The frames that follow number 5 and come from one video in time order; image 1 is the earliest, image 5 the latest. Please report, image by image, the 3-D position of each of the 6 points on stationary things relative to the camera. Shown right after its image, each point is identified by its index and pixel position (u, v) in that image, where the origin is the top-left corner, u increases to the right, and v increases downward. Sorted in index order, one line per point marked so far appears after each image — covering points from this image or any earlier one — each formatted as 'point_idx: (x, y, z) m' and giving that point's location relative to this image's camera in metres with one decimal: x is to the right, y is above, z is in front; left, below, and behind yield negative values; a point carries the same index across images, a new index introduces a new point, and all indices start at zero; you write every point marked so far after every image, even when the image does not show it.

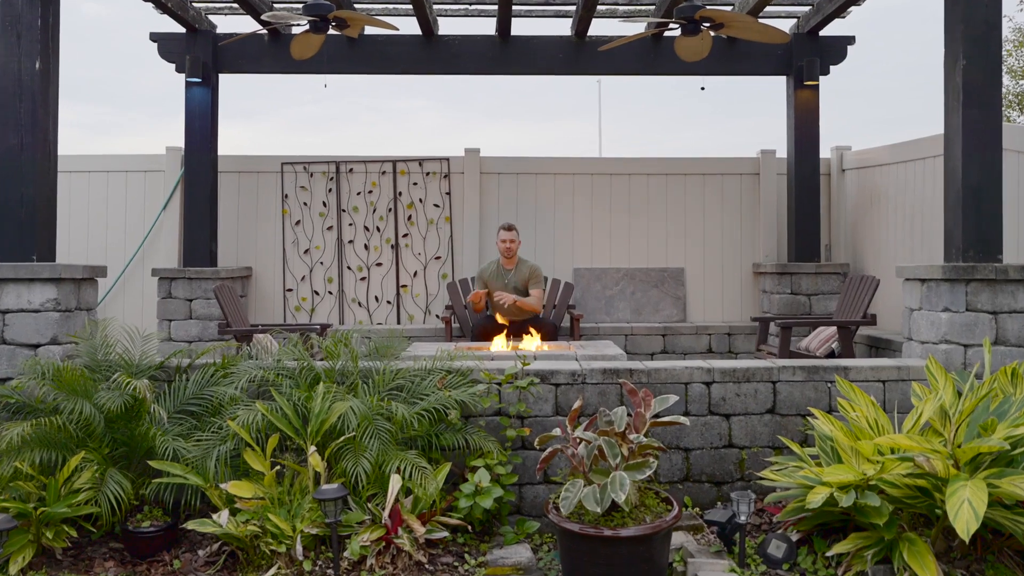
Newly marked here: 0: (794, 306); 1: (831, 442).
0: (+2.4, -0.2, +6.9) m
1: (+1.5, -0.7, +3.8) m
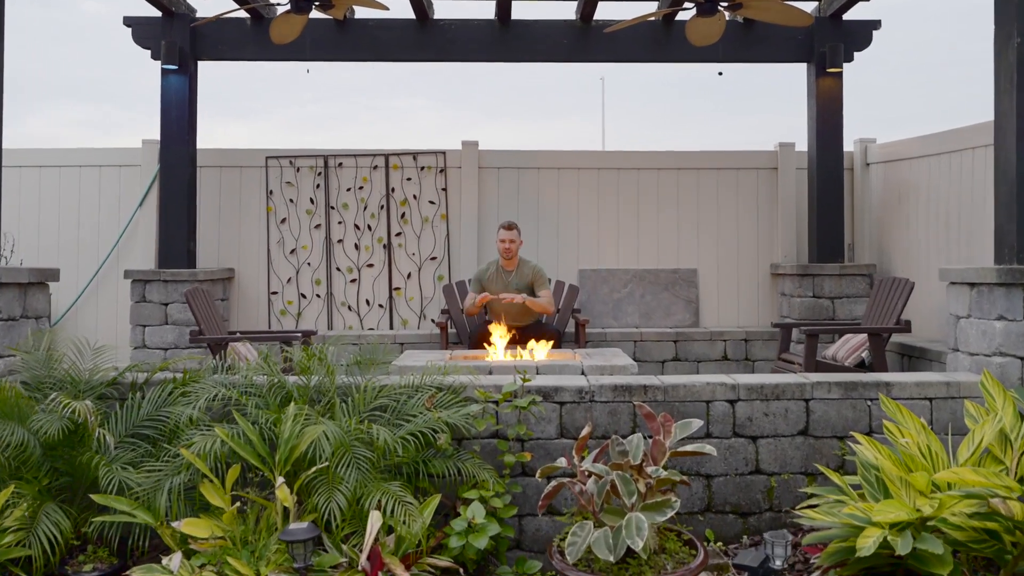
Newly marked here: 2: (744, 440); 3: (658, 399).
0: (+2.4, -0.2, +6.4) m
1: (+1.5, -0.7, +3.3) m
2: (+1.1, -0.7, +3.7) m
3: (+0.7, -0.5, +3.7) m
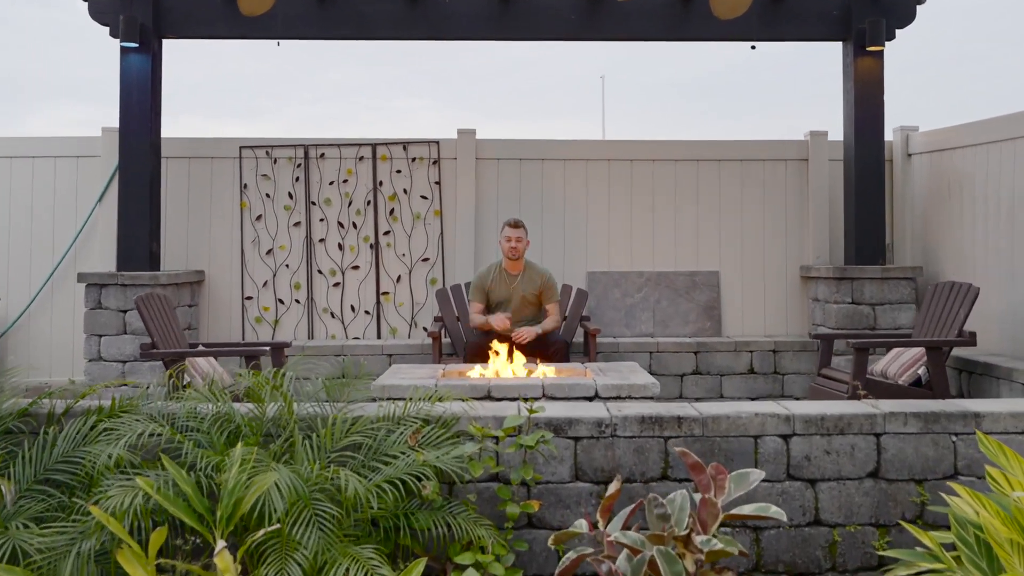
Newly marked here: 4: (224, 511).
0: (+2.4, -0.2, +5.7) m
1: (+1.5, -0.8, +2.6) m
2: (+1.1, -0.7, +3.0) m
3: (+0.7, -0.5, +3.0) m
4: (-0.9, -0.7, +2.5) m
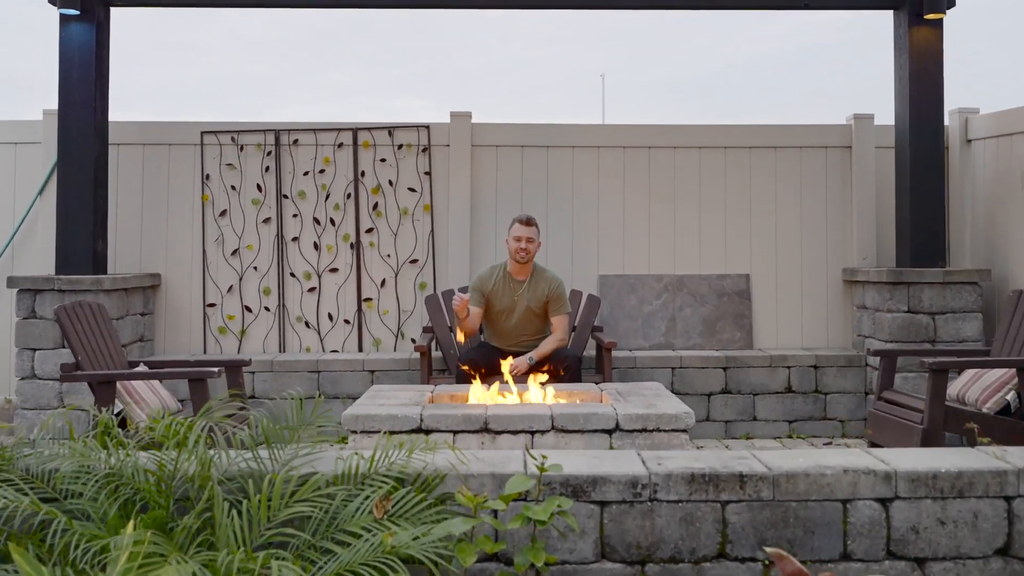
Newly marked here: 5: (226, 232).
0: (+2.4, -0.2, +4.9) m
1: (+1.5, -0.8, +1.8) m
2: (+1.1, -0.8, +2.3) m
3: (+0.7, -0.6, +2.2) m
4: (-0.9, -0.7, +1.7) m
5: (-1.9, +0.4, +5.5) m
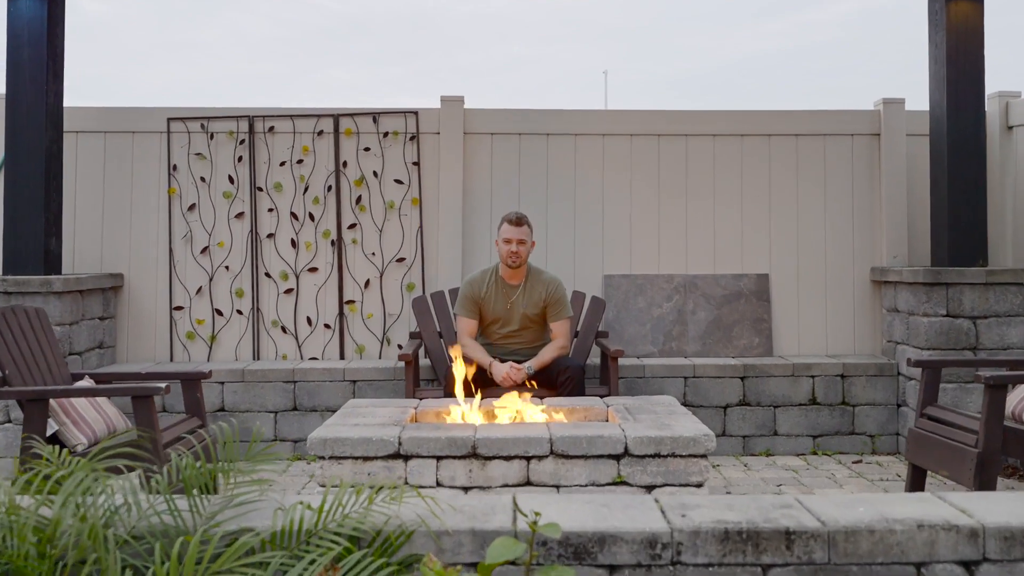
0: (+2.4, -0.3, +4.4) m
1: (+1.5, -0.8, +1.4) m
2: (+1.1, -0.8, +1.8) m
3: (+0.7, -0.6, +1.8) m
4: (-0.9, -0.7, +1.2) m
5: (-1.9, +0.4, +5.0) m
